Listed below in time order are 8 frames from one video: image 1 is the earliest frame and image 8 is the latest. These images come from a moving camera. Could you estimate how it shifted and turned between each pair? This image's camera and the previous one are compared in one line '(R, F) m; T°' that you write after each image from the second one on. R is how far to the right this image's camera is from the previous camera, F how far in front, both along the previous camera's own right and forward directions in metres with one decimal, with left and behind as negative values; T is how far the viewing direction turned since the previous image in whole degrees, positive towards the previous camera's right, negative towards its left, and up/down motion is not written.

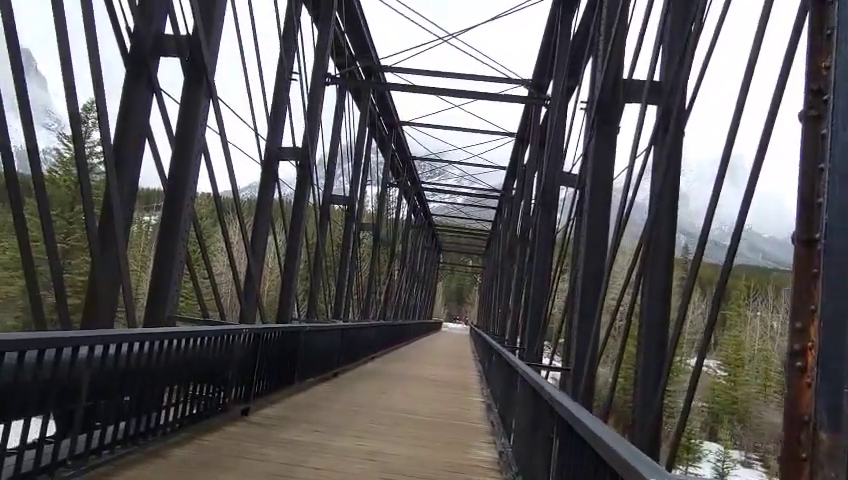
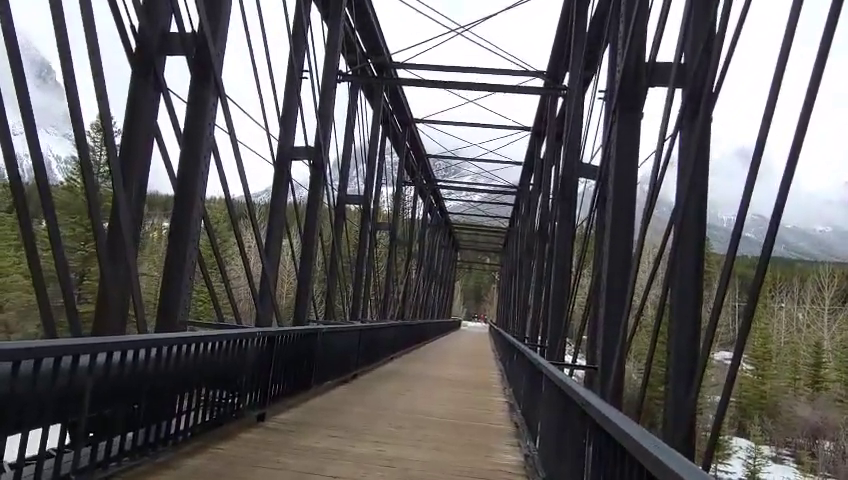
(0.0, +0.2) m; -2°
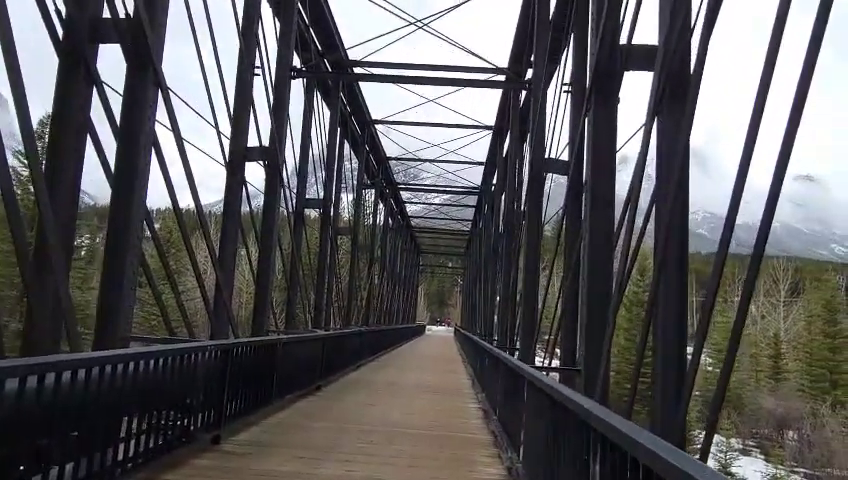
(0.0, +0.4) m; +4°
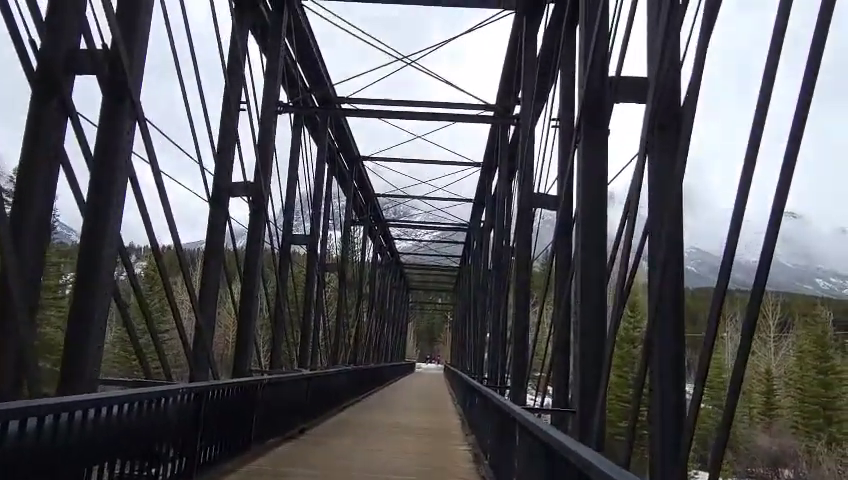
(0.0, +0.2) m; +1°
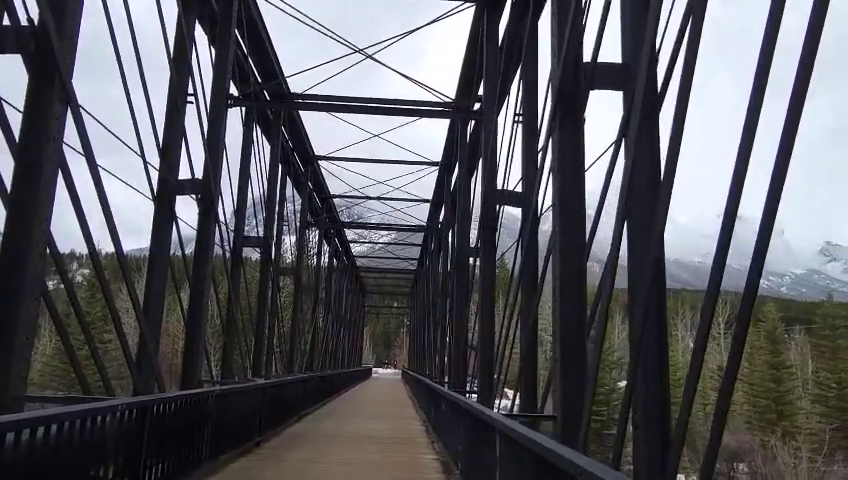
(-0.1, +0.4) m; +4°
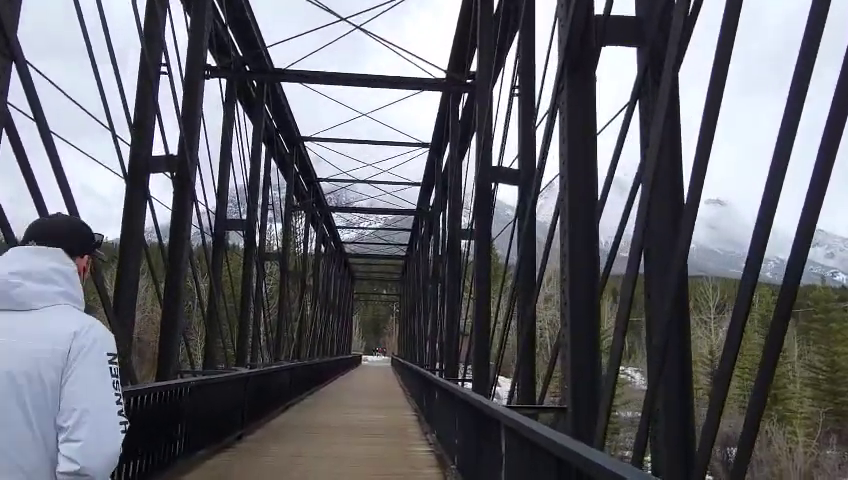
(0.0, +0.5) m; +1°
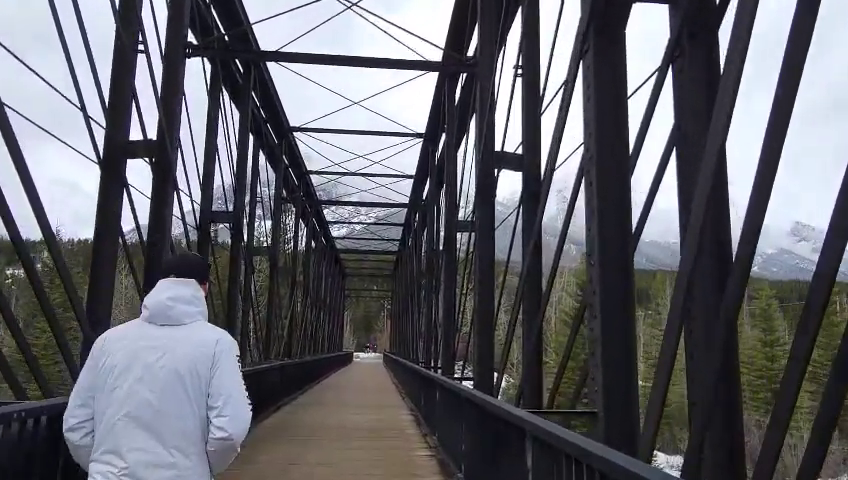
(-0.1, +0.6) m; +1°
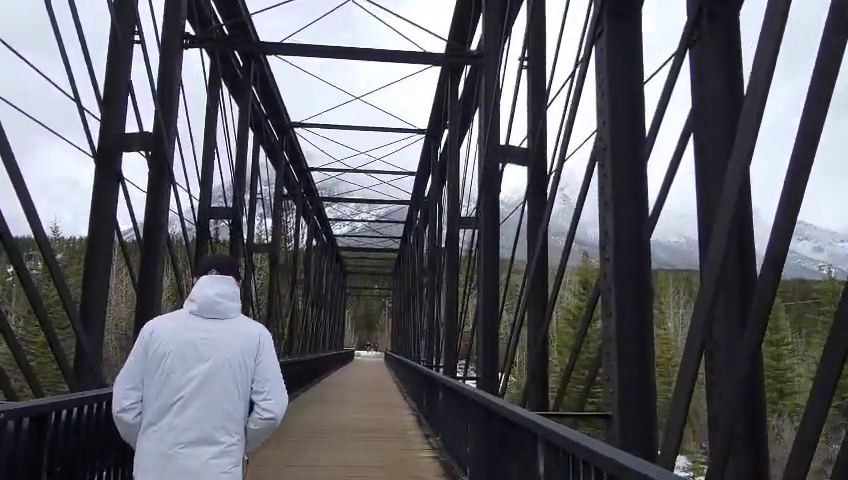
(0.0, +0.2) m; 0°
